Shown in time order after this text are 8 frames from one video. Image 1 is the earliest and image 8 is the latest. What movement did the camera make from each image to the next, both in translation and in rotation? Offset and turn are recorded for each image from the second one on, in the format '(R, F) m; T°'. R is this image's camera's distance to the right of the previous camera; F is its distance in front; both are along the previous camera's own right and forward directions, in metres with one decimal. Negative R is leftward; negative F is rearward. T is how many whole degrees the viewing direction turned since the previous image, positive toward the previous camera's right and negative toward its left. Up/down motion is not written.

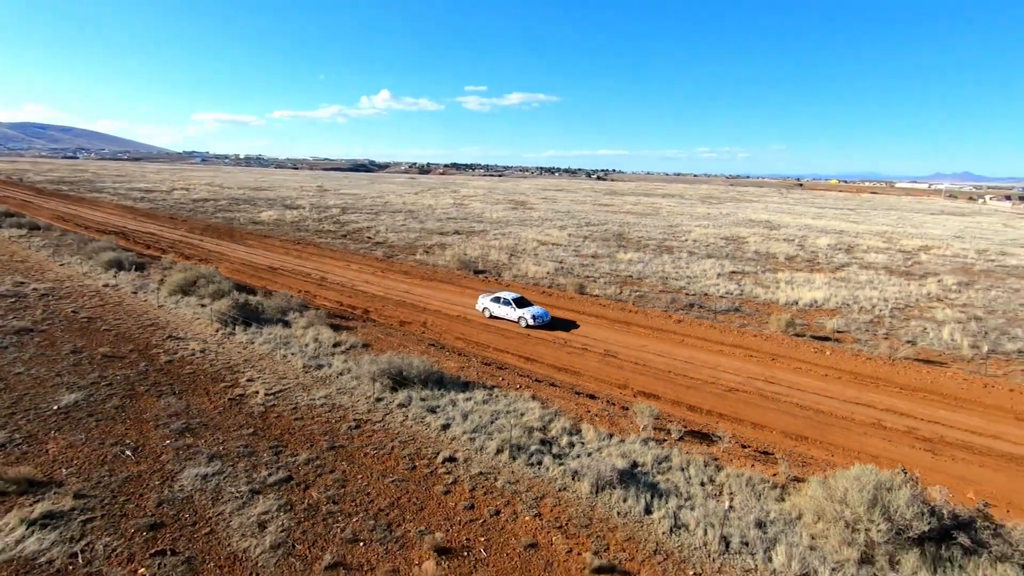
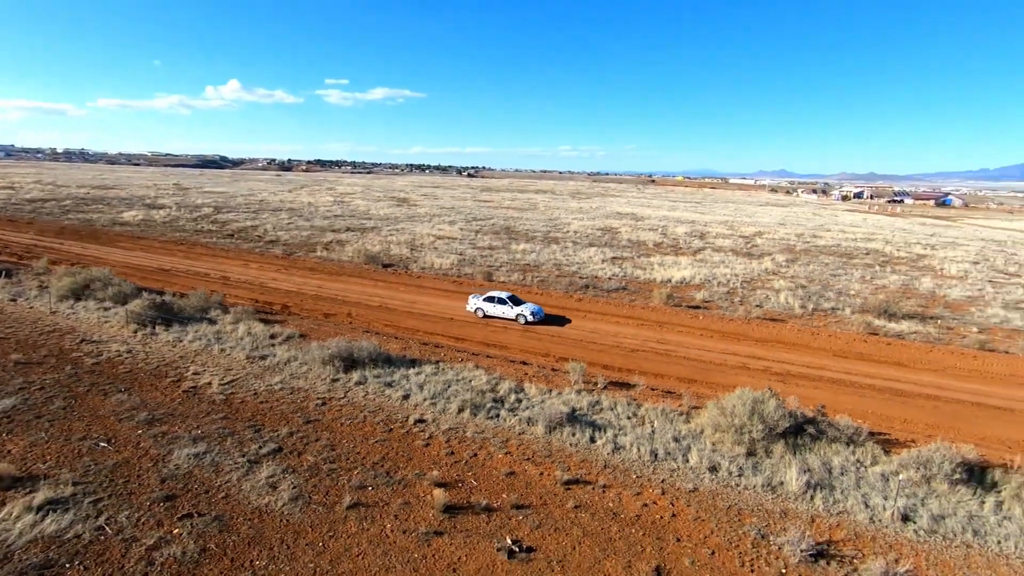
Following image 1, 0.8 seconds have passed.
(-1.9, -1.7) m; +13°
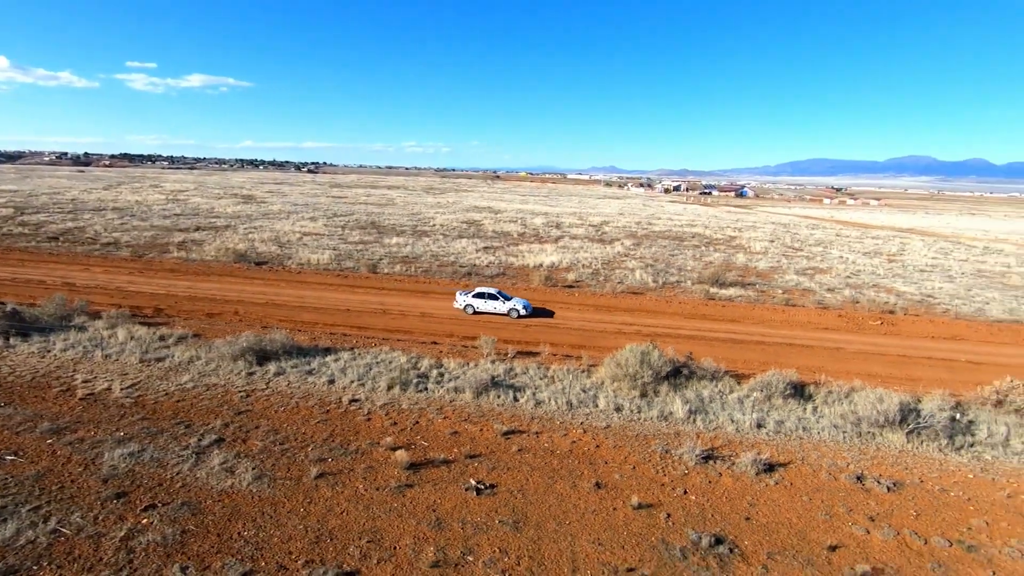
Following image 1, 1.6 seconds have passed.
(-1.8, -1.1) m; +15°
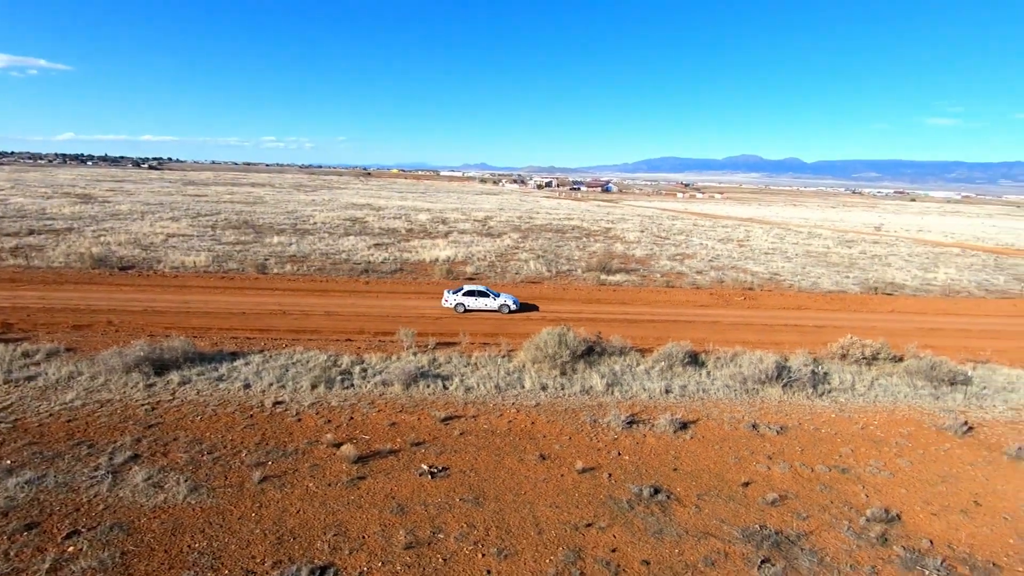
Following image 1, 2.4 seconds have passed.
(-1.2, -0.3) m; +13°
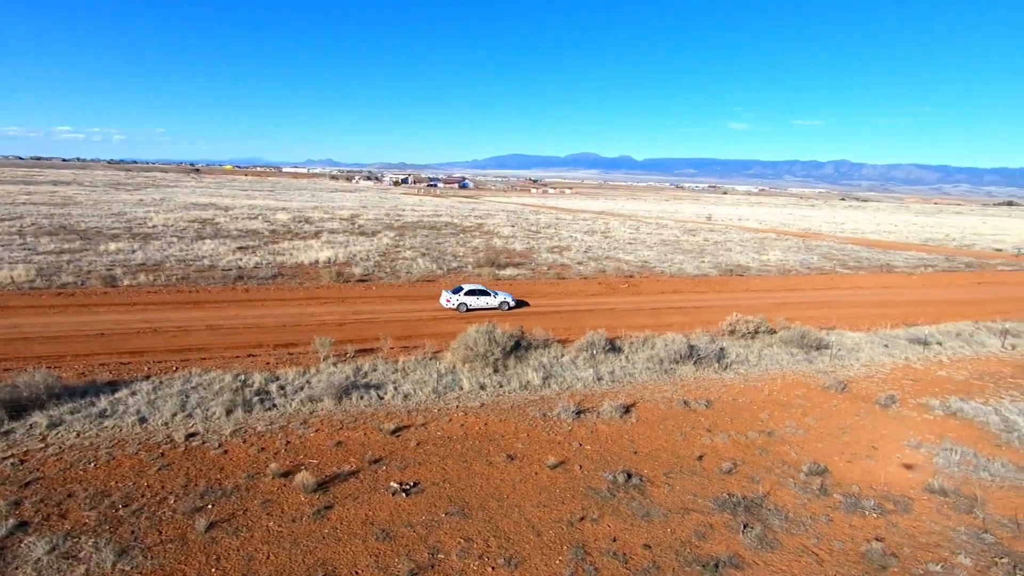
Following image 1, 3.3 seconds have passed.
(-1.9, +0.6) m; +15°
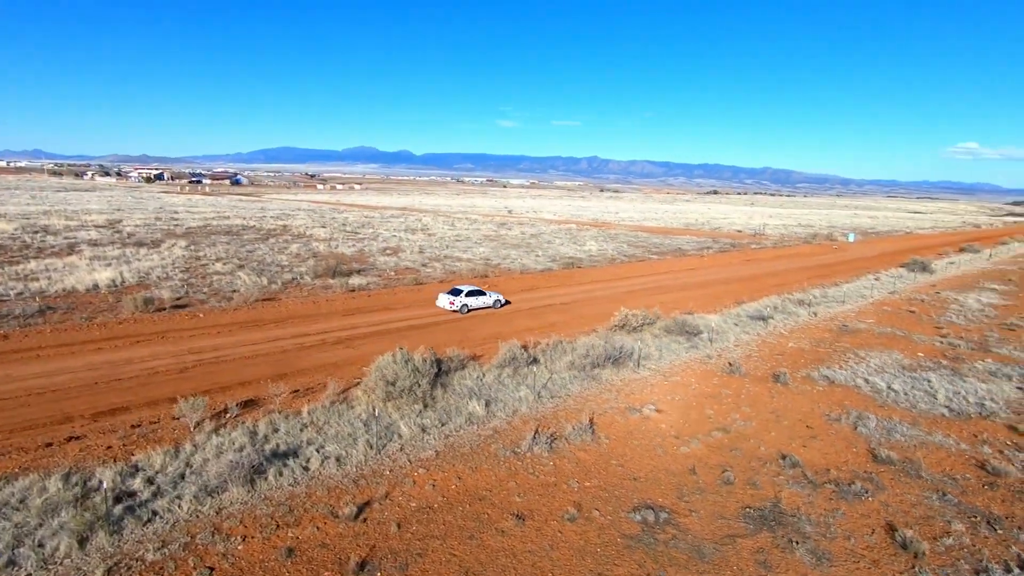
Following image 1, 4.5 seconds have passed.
(-3.1, +2.5) m; +21°
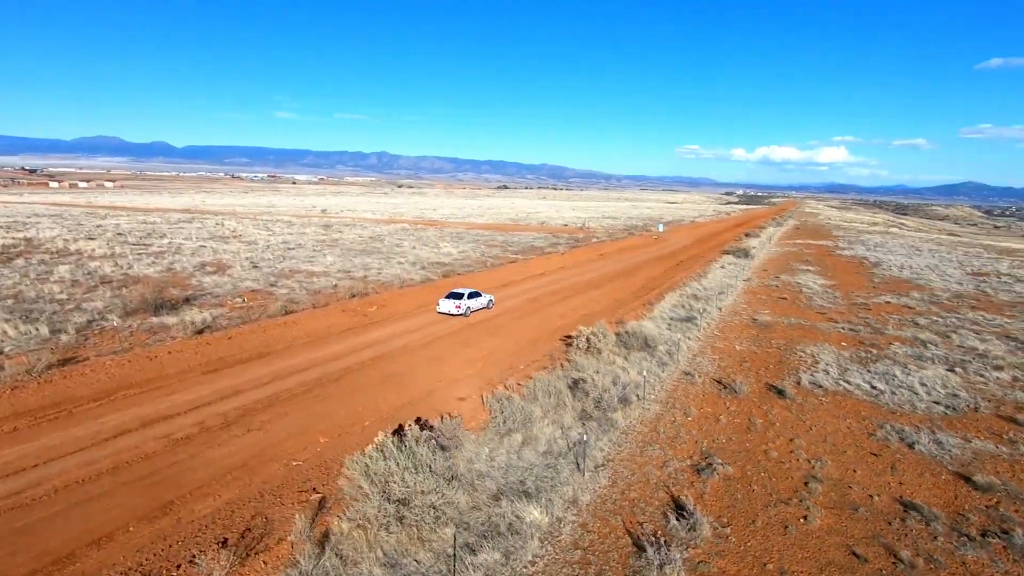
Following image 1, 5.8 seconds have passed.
(-4.0, +4.7) m; +20°
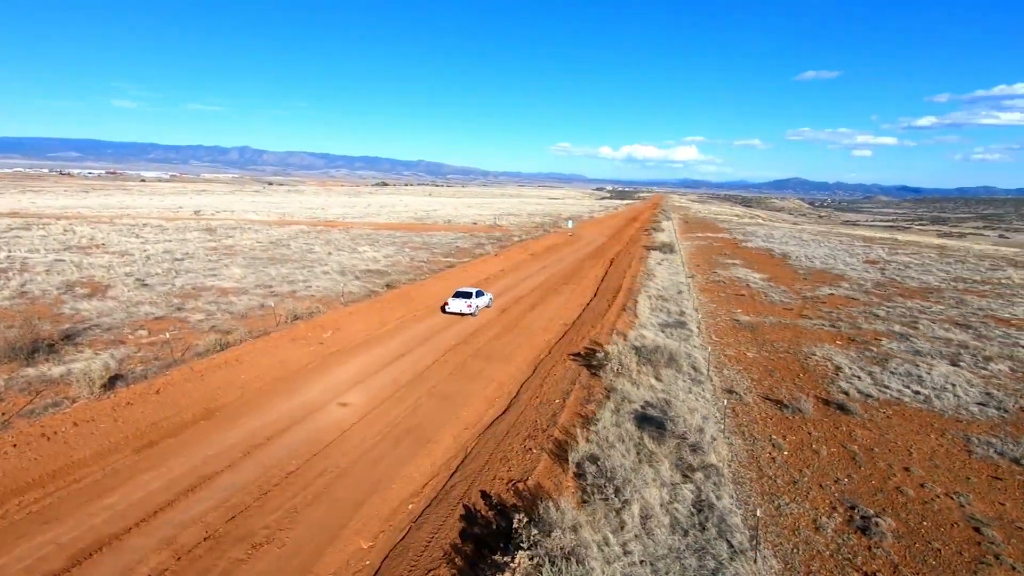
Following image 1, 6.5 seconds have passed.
(-3.5, +3.2) m; +12°
